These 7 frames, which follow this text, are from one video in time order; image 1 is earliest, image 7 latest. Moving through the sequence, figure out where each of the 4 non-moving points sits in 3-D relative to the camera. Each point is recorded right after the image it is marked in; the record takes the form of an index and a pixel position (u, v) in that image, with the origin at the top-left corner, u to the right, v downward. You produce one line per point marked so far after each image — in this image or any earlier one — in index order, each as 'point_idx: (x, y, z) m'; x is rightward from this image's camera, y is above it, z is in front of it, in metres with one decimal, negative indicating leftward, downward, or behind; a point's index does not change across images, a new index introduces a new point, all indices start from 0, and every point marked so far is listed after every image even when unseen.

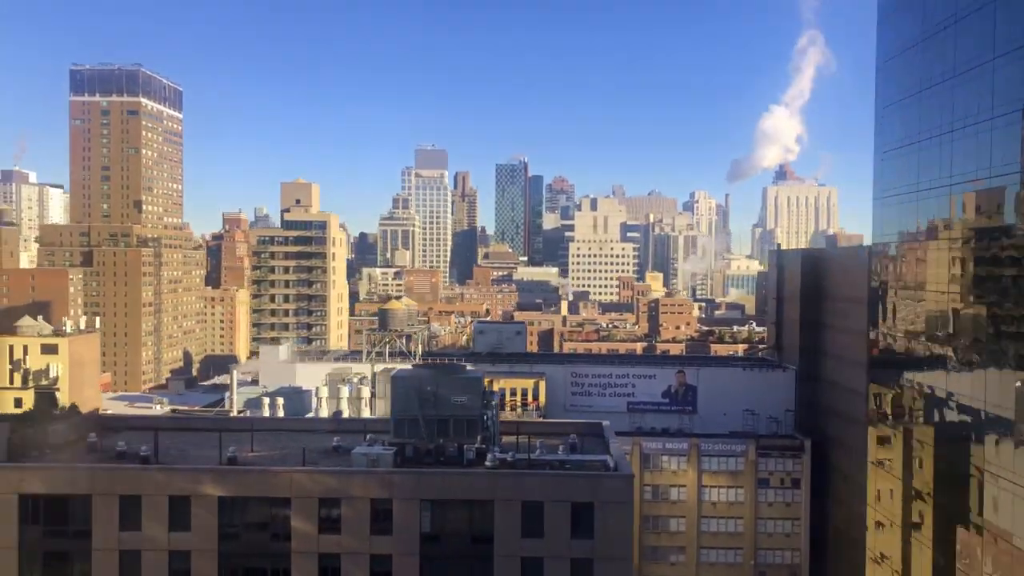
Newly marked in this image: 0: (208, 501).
0: (-6.9, -4.8, +18.4) m
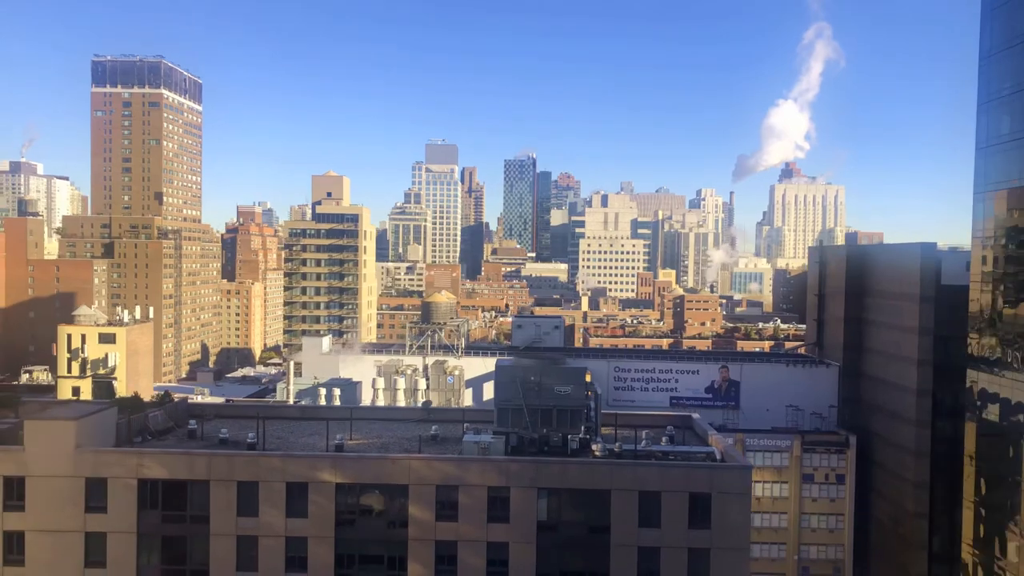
0: (-4.2, -4.5, +18.5) m
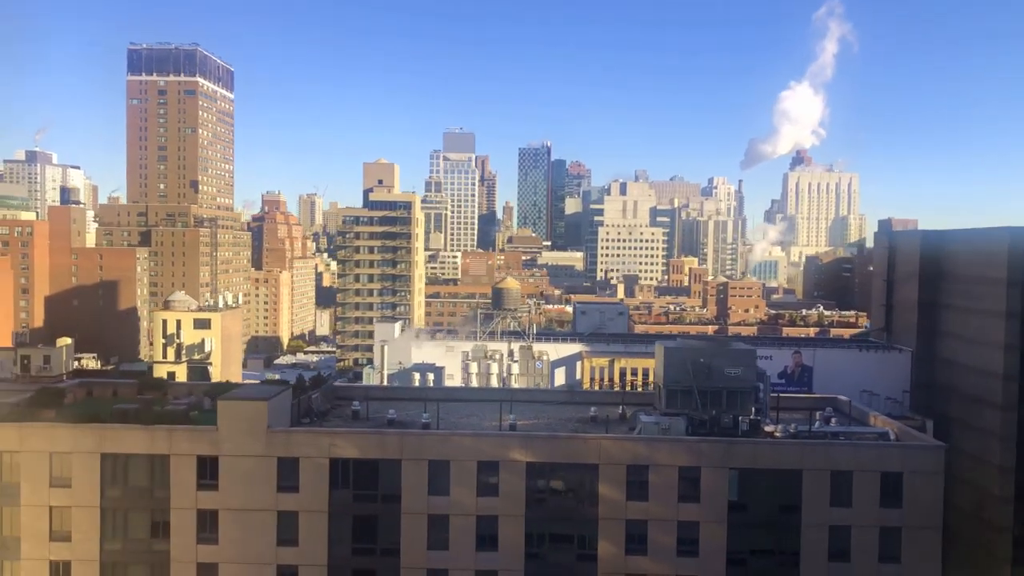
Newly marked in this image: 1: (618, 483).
0: (+0.1, -4.1, +18.7) m
1: (+2.4, -4.5, +18.6) m
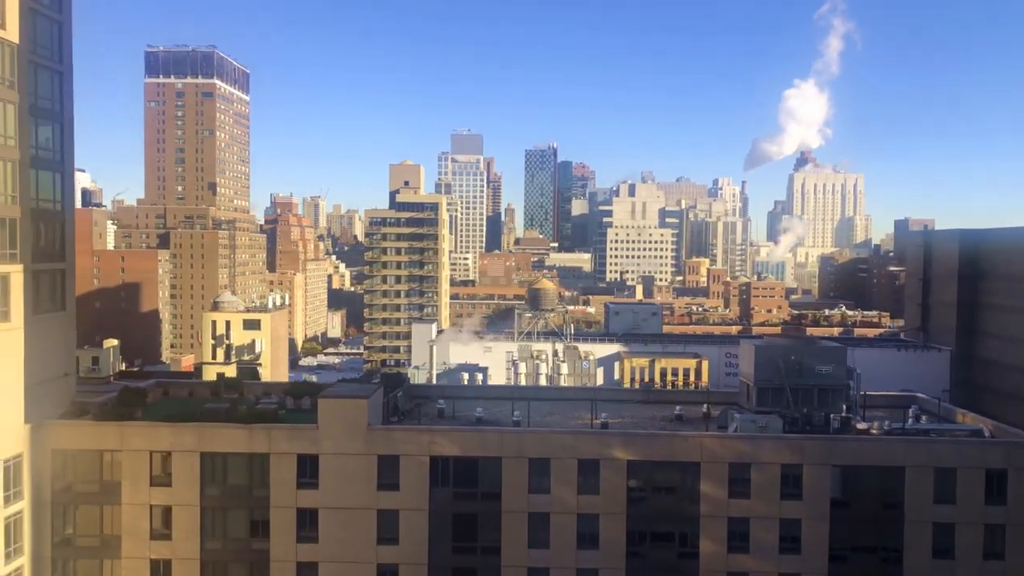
0: (+2.4, -4.1, +18.7) m
1: (+4.8, -4.4, +18.6) m
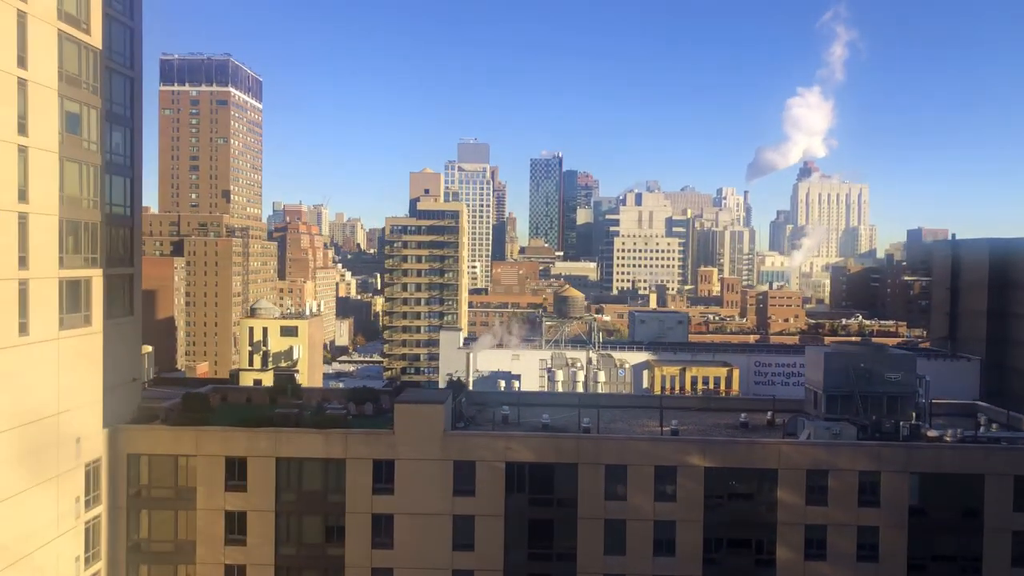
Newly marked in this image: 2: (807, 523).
0: (+4.2, -4.2, +18.6) m
1: (+6.5, -4.6, +18.5) m
2: (+6.7, -5.4, +18.6) m
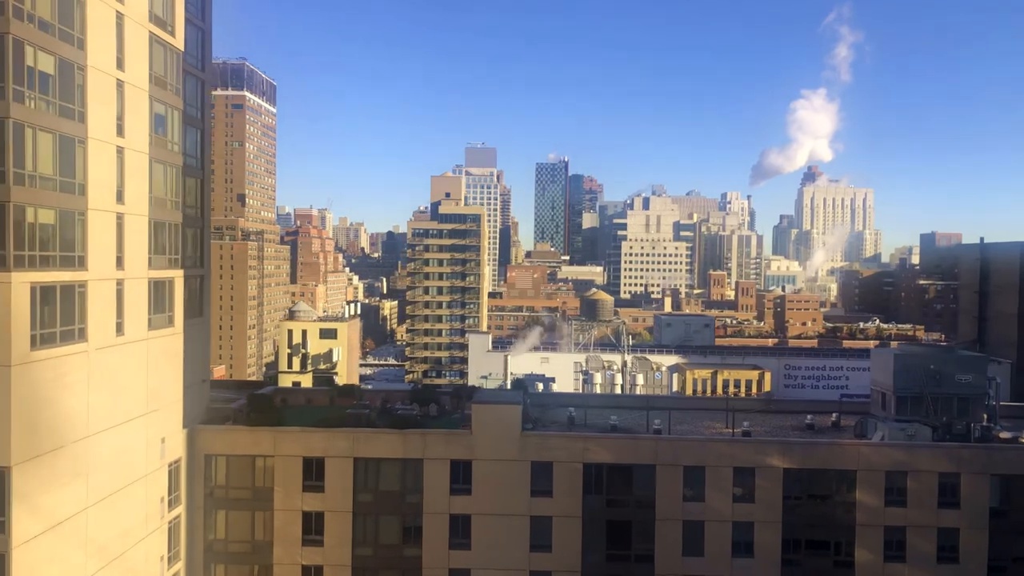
0: (+6.0, -4.2, +18.6) m
1: (+8.3, -4.6, +18.5) m
2: (+8.6, -5.4, +18.6) m
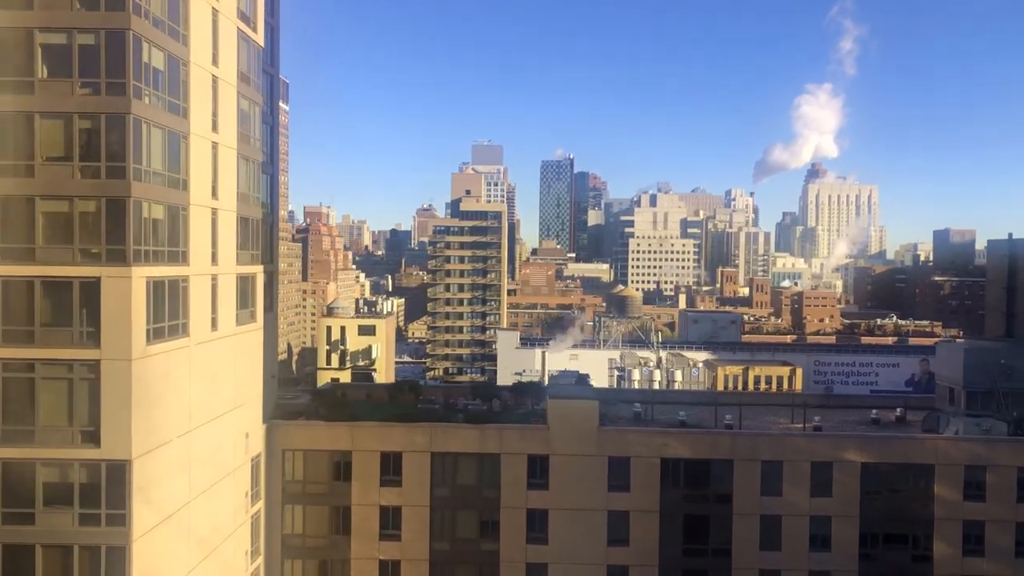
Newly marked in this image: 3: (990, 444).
0: (+7.8, -4.1, +18.7) m
1: (+10.1, -4.5, +18.6) m
2: (+10.4, -5.3, +18.6) m
3: (+10.9, -3.6, +18.5) m
